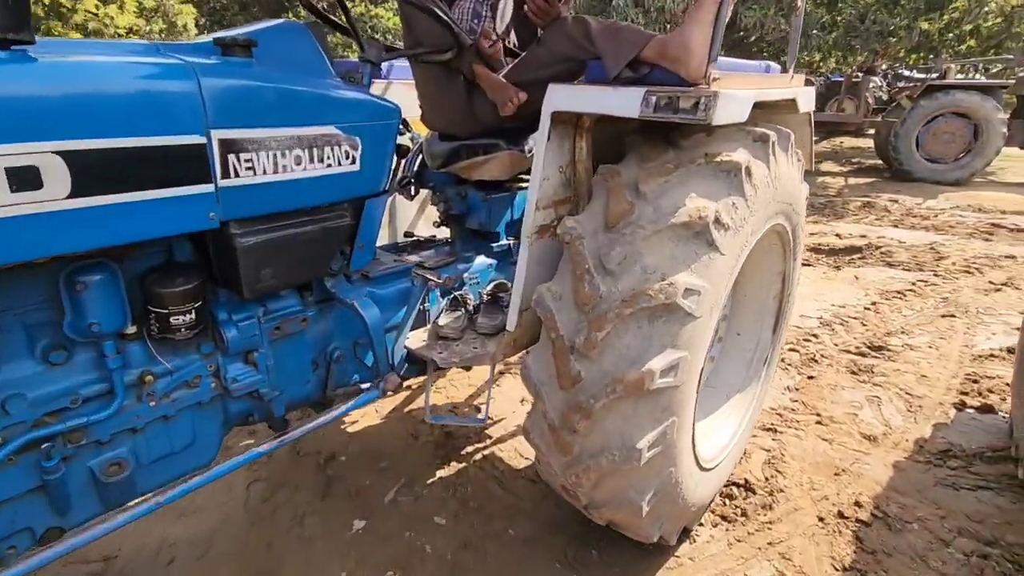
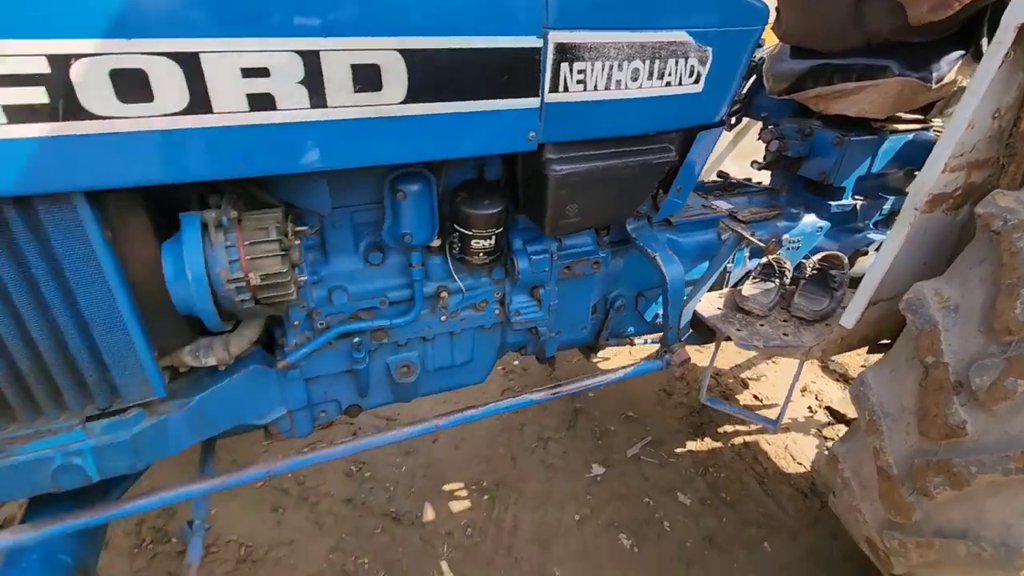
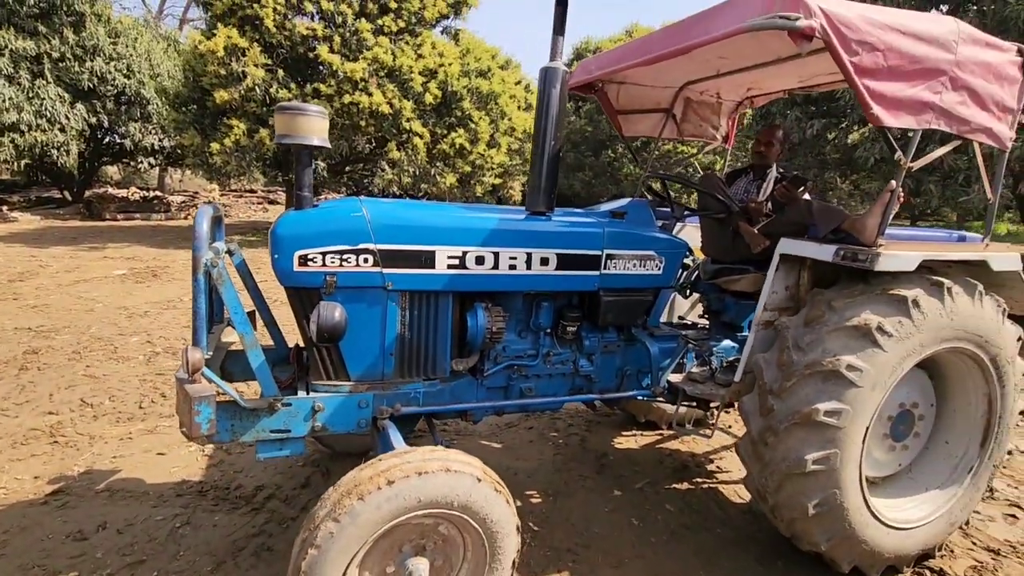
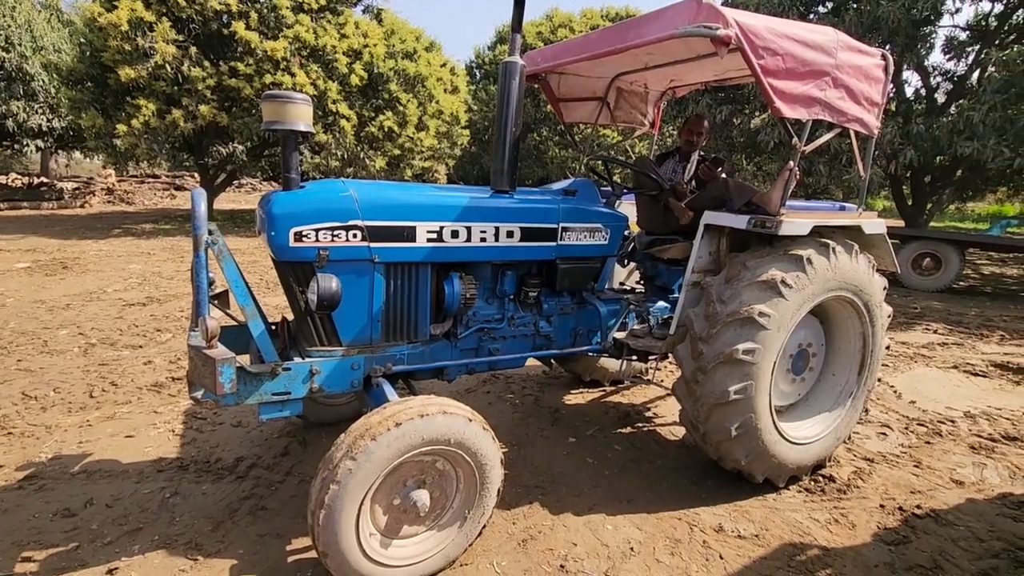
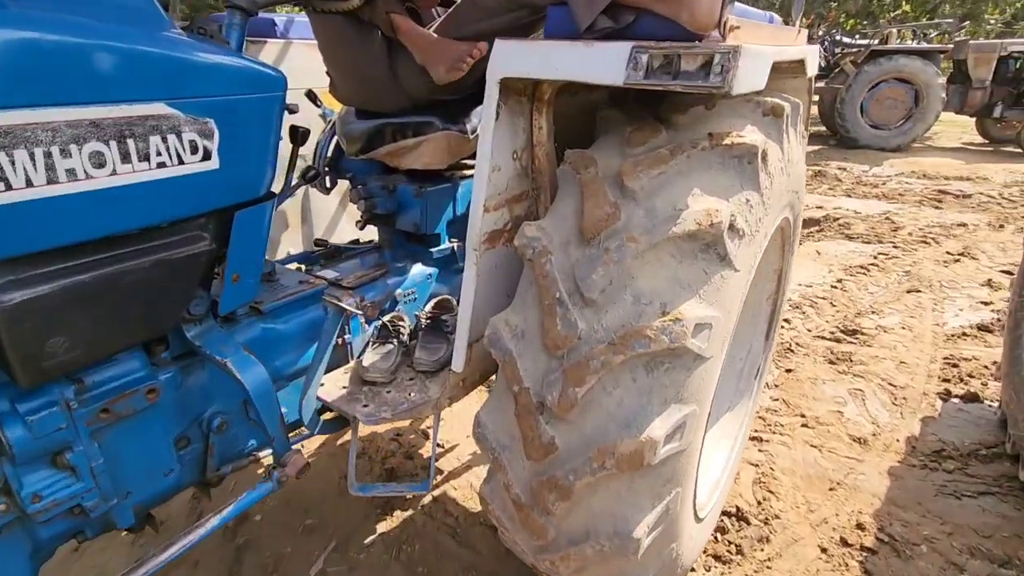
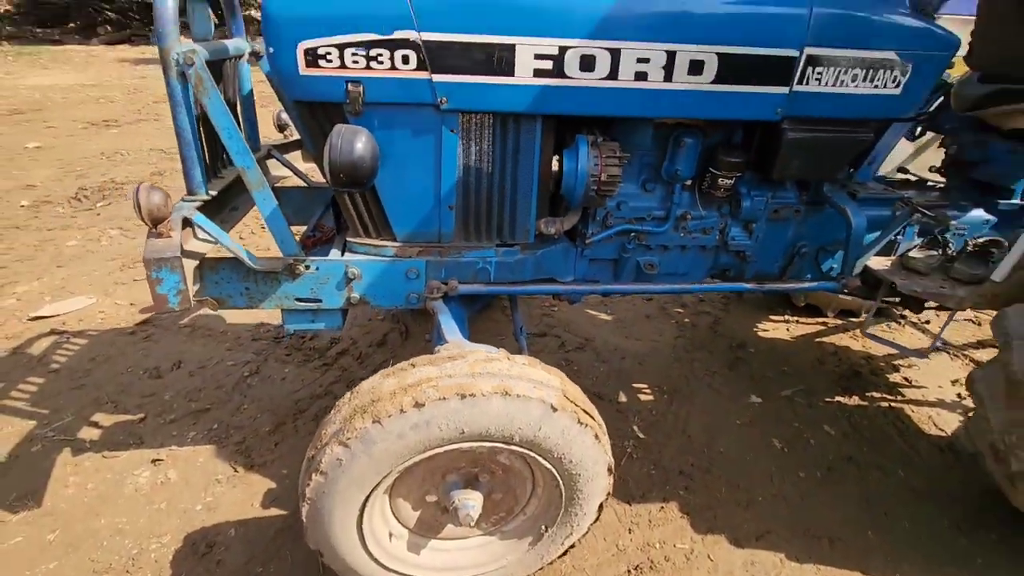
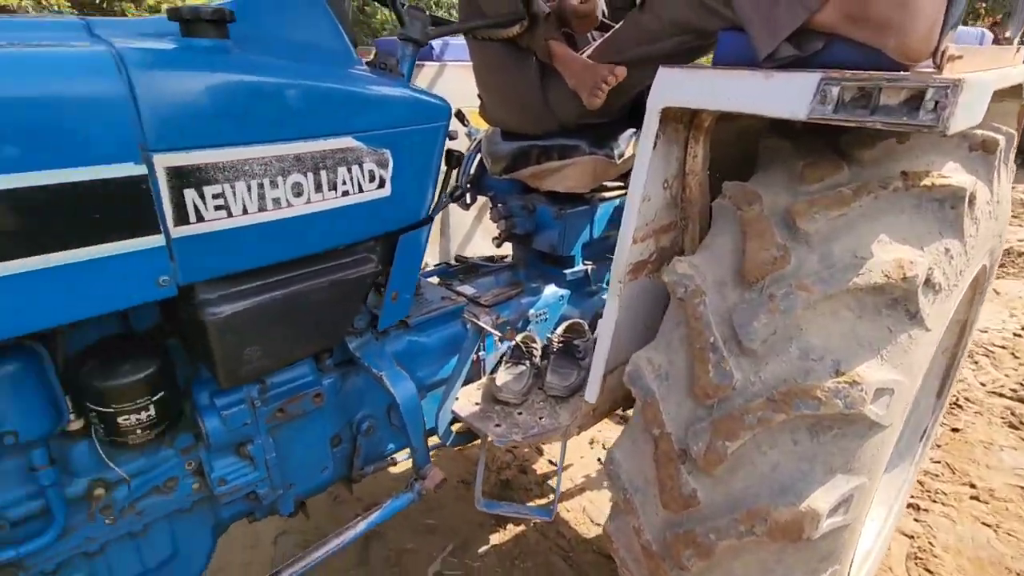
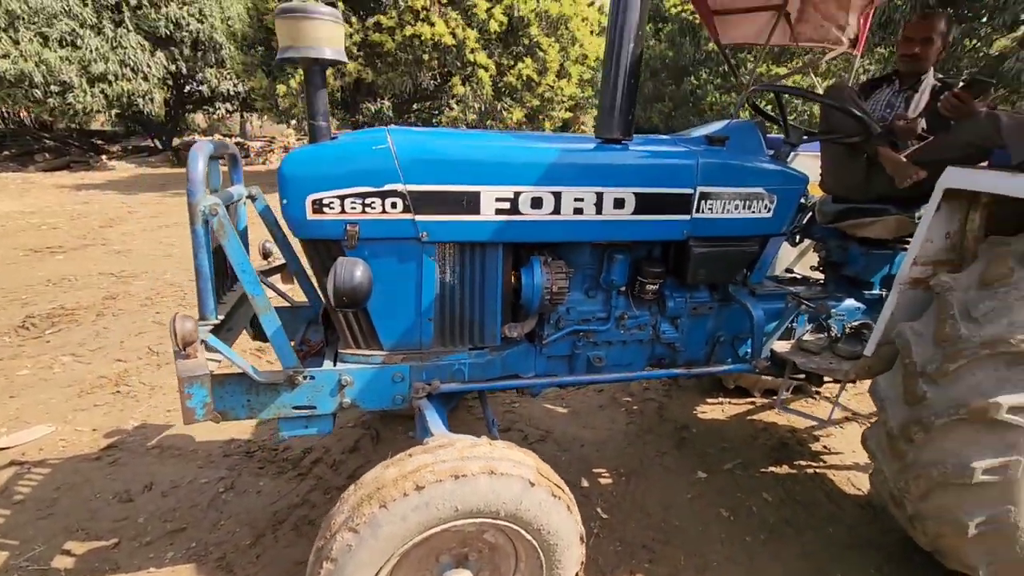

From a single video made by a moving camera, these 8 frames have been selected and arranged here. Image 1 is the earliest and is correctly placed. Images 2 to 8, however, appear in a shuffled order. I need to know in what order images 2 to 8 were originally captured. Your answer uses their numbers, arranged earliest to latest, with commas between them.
5, 7, 2, 6, 8, 3, 4
